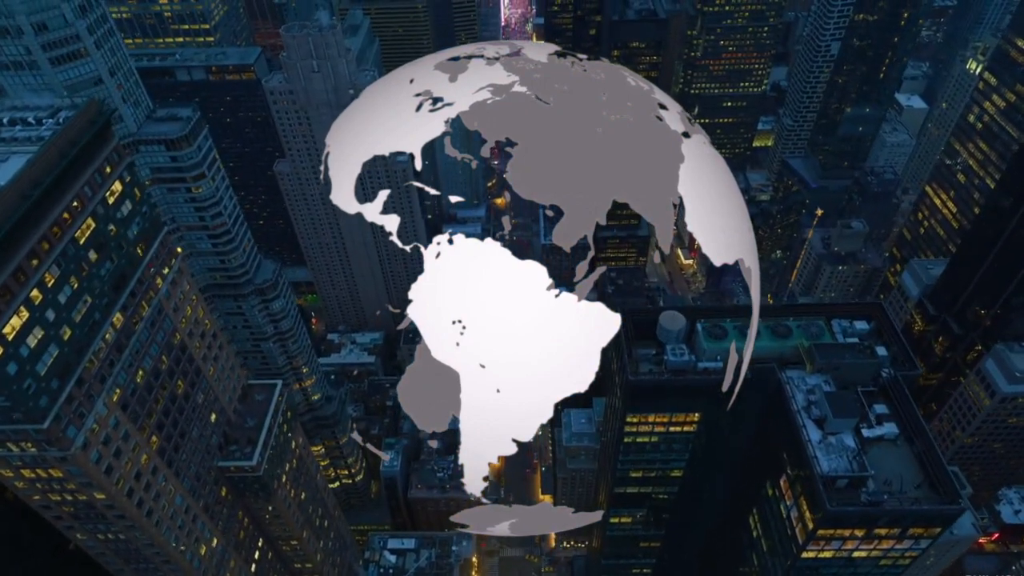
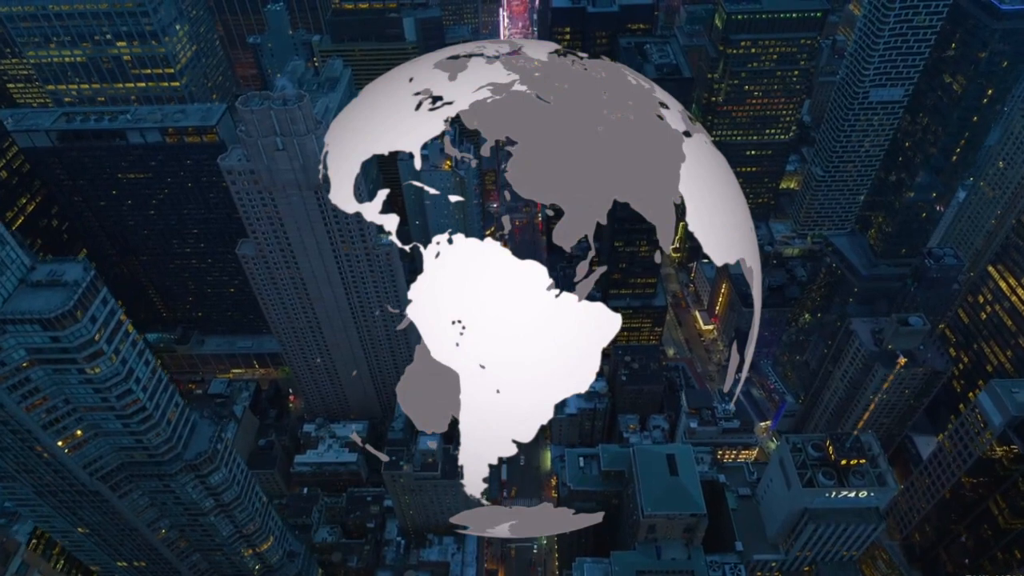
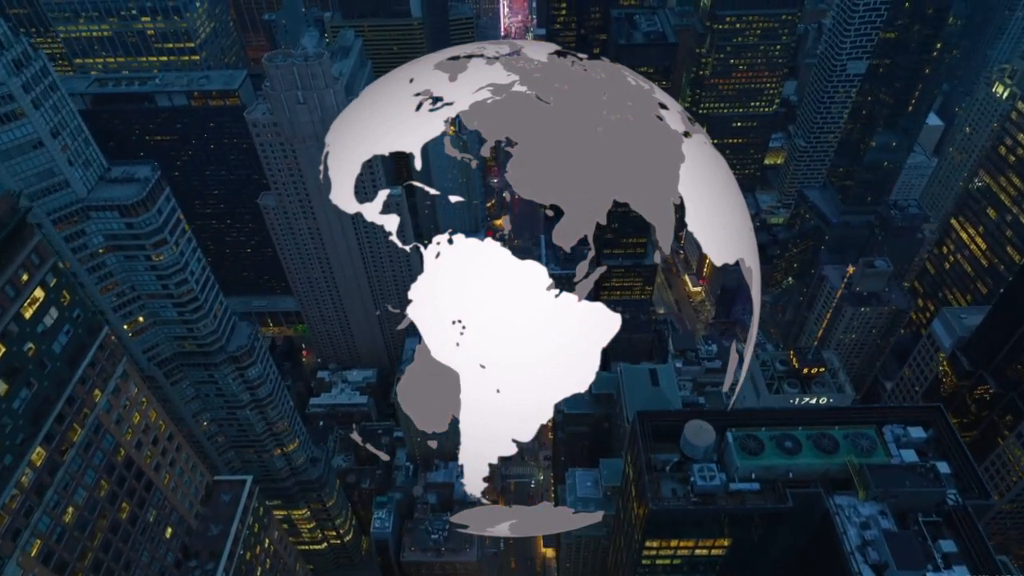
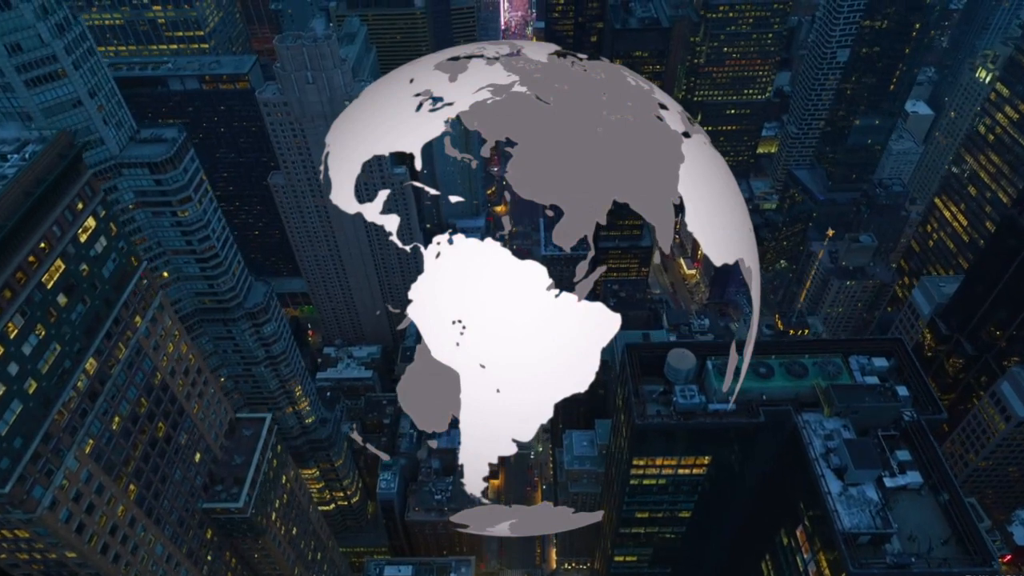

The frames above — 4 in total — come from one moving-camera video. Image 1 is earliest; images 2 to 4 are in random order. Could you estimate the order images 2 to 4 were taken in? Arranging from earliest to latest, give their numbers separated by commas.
4, 3, 2
